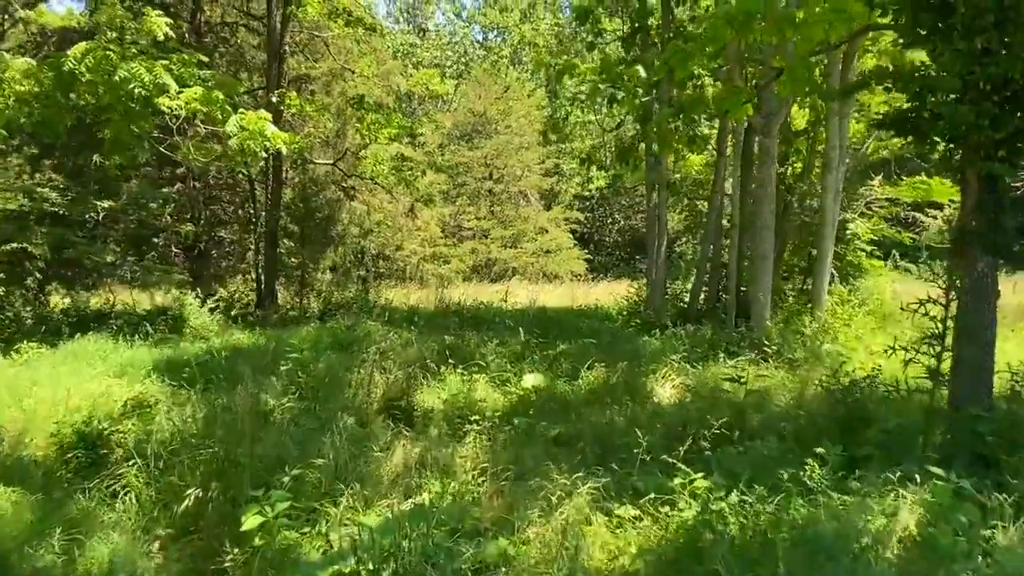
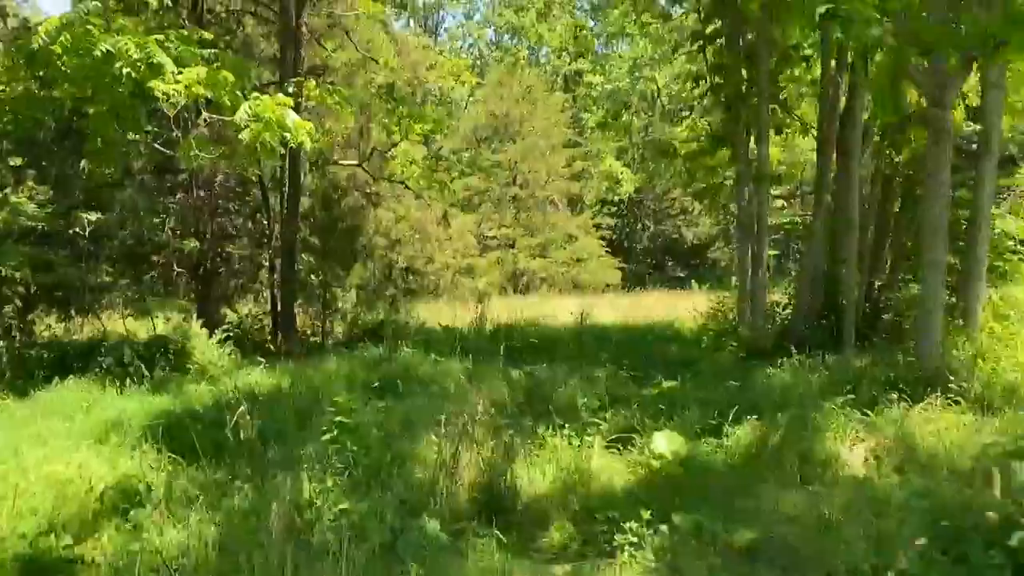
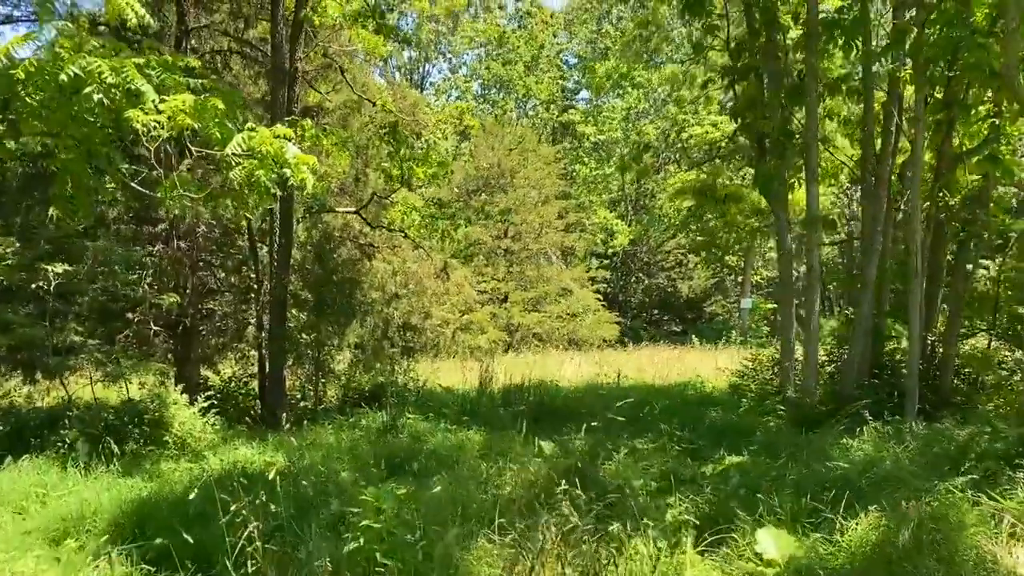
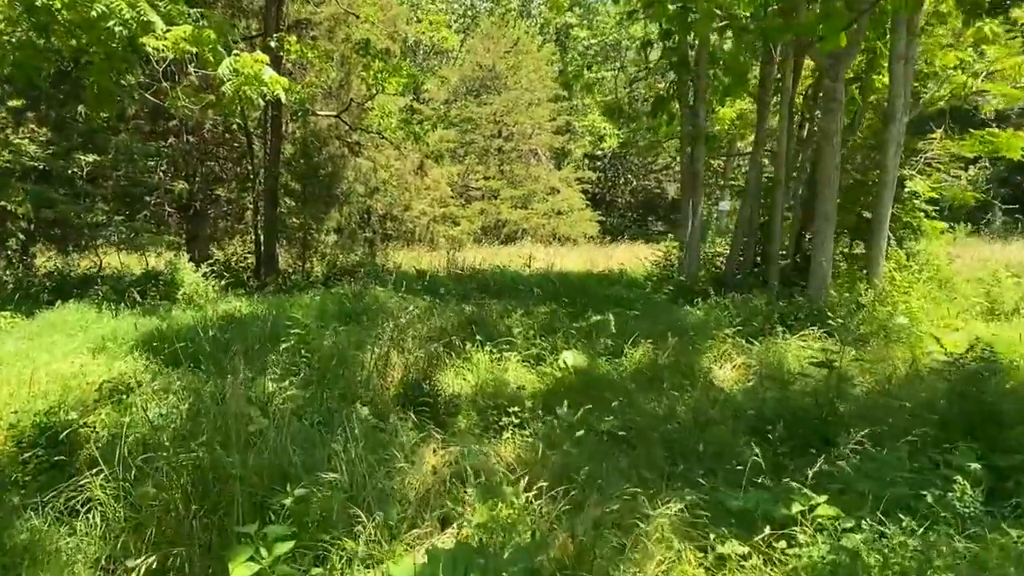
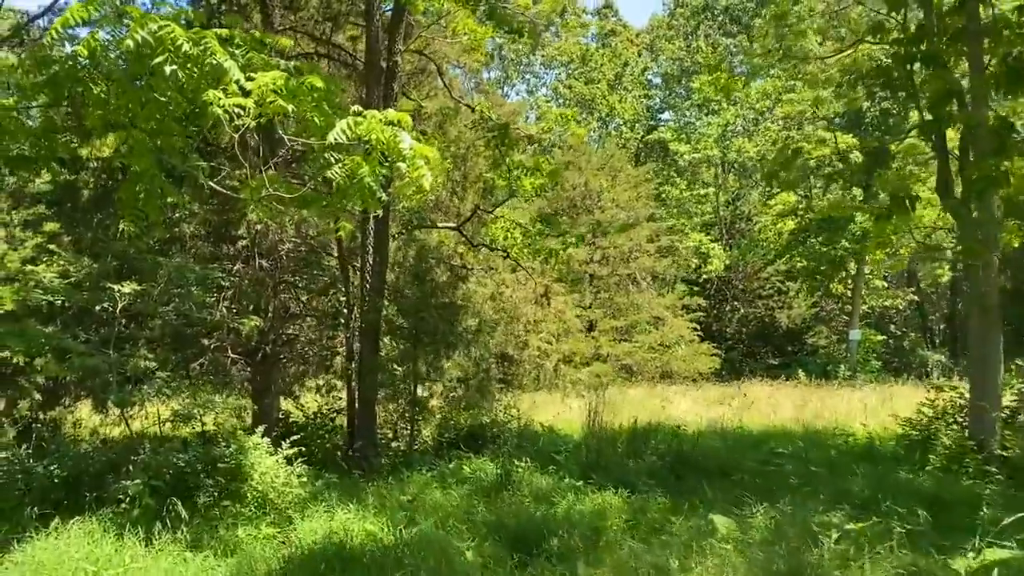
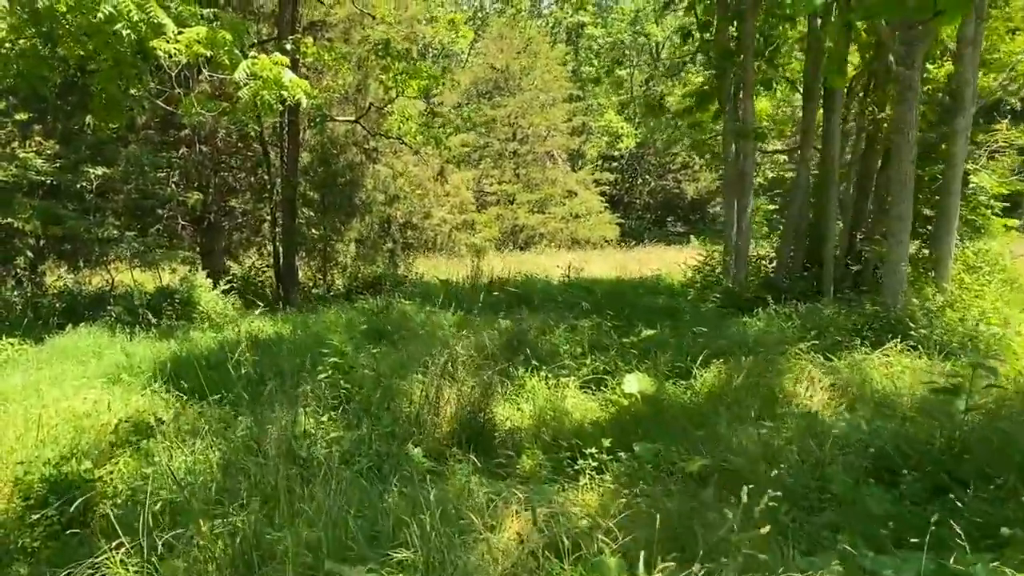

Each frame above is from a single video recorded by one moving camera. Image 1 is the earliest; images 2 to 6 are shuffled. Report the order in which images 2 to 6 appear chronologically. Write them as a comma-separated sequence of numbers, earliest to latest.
4, 6, 2, 3, 5
